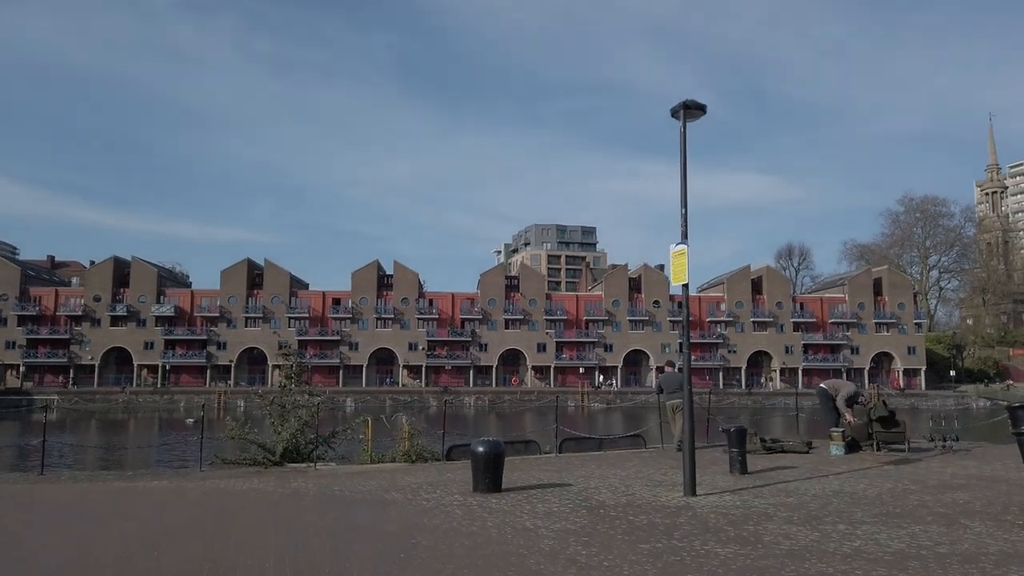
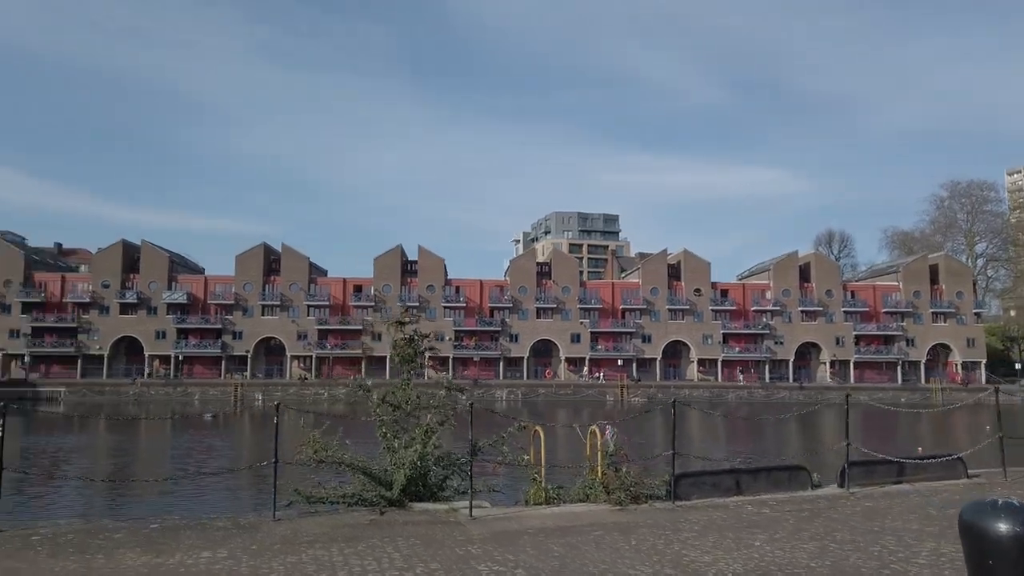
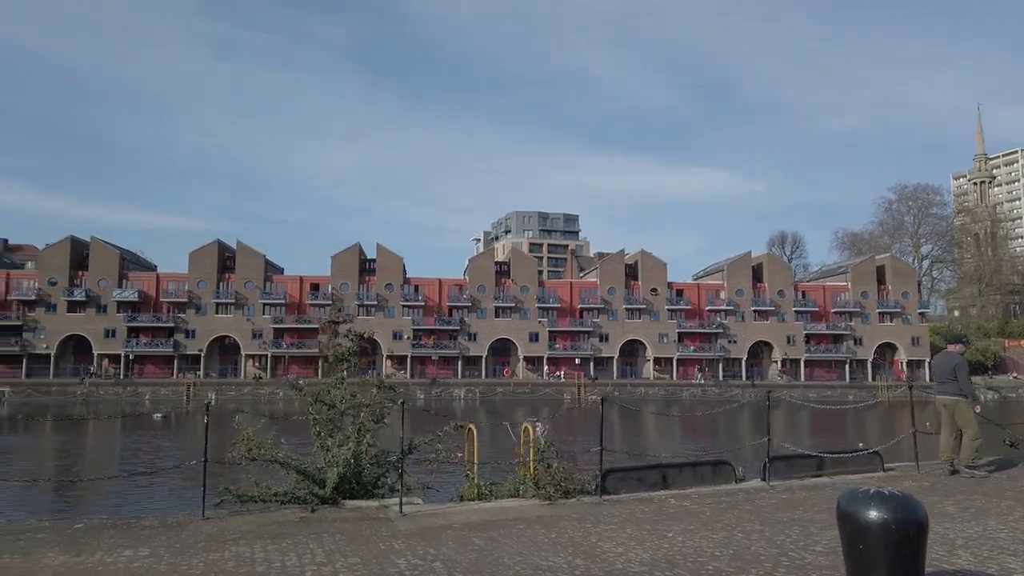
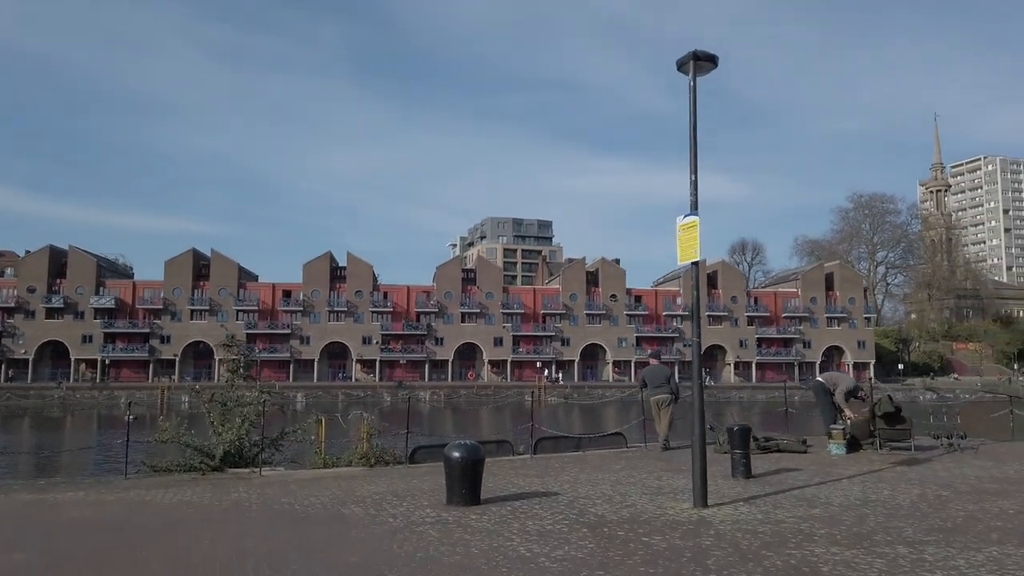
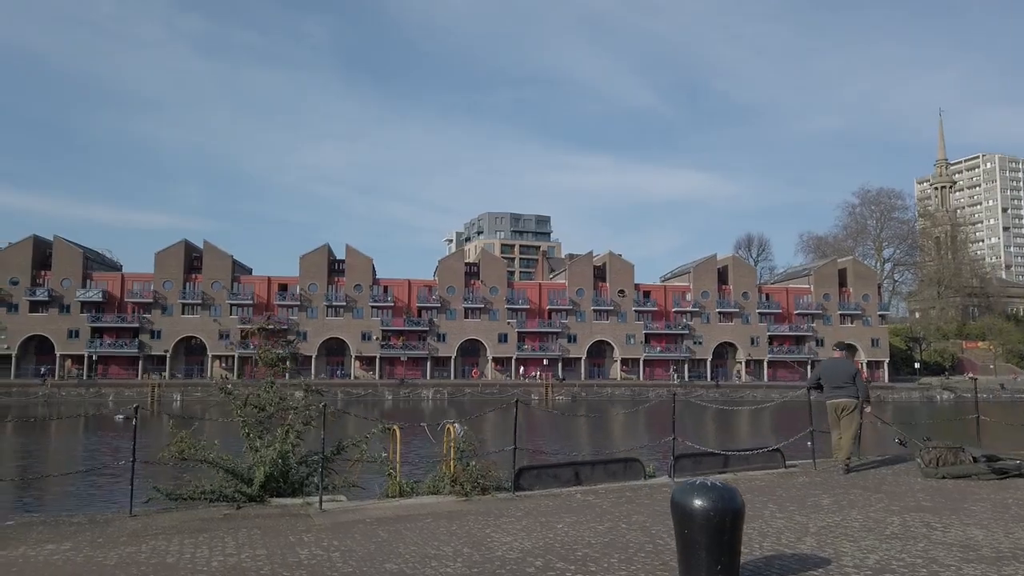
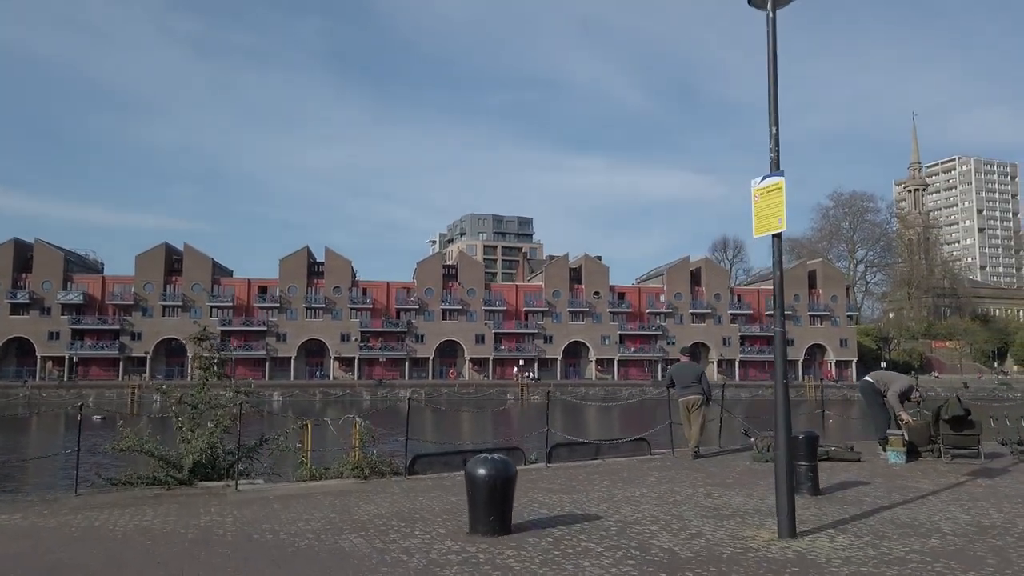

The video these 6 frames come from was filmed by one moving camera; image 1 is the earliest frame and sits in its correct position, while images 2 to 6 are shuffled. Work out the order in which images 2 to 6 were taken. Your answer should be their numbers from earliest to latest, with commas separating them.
4, 6, 5, 3, 2
